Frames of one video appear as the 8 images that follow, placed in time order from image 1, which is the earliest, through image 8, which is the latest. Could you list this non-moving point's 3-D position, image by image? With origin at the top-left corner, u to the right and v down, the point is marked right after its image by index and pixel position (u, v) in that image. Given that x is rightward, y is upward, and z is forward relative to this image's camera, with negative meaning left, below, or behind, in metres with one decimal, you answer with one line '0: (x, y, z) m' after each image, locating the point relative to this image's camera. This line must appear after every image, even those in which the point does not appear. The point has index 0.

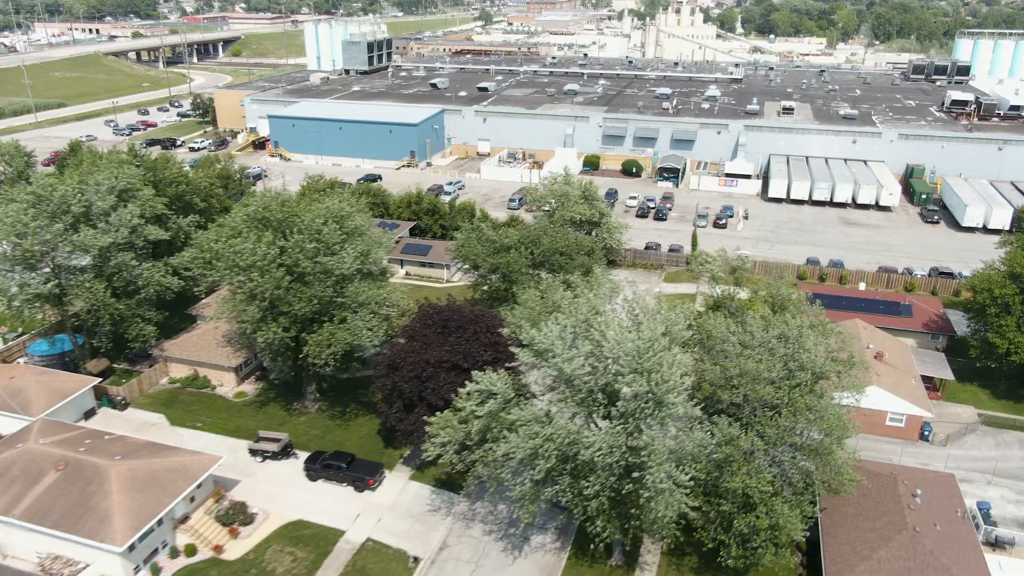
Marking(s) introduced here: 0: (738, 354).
0: (+5.5, -1.6, +18.8) m
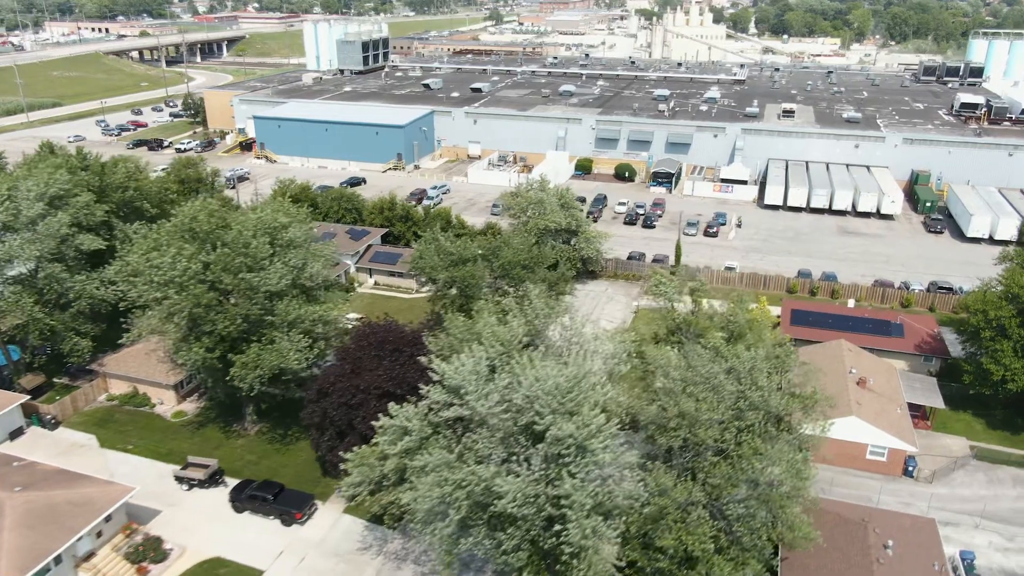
0: (+3.7, -2.2, +16.7) m
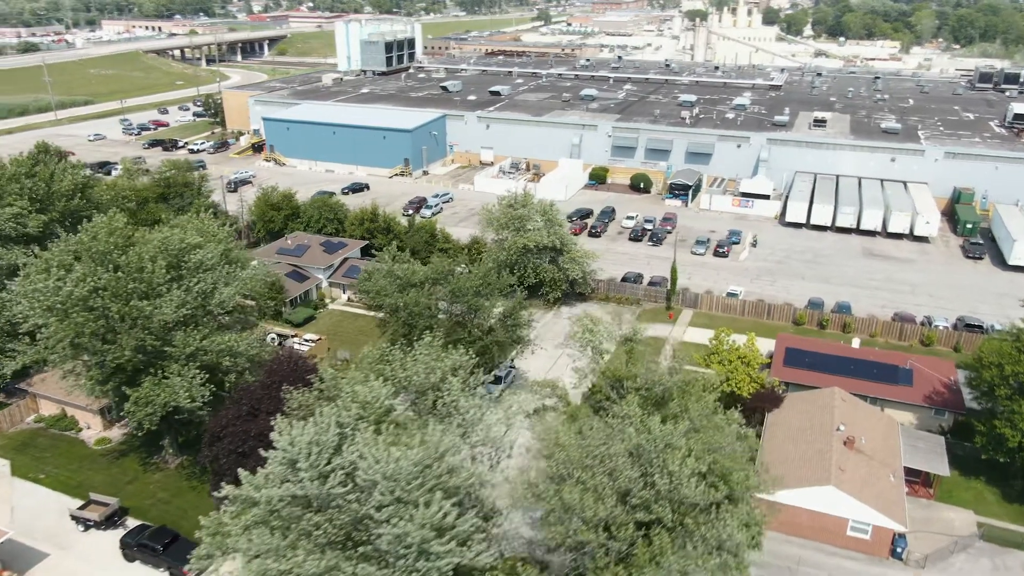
0: (+1.1, -3.3, +13.7) m
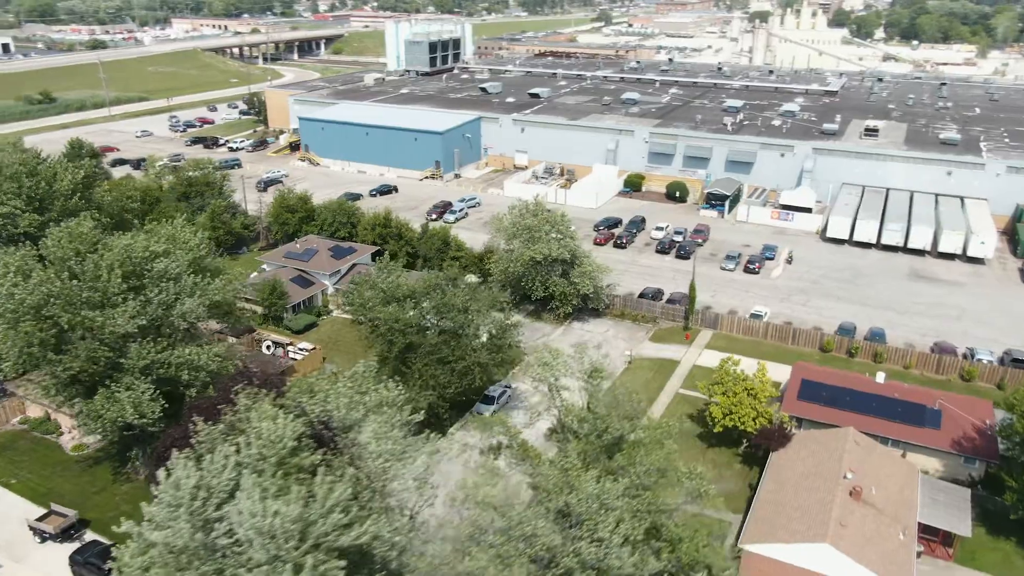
0: (-0.3, -3.8, +12.1) m
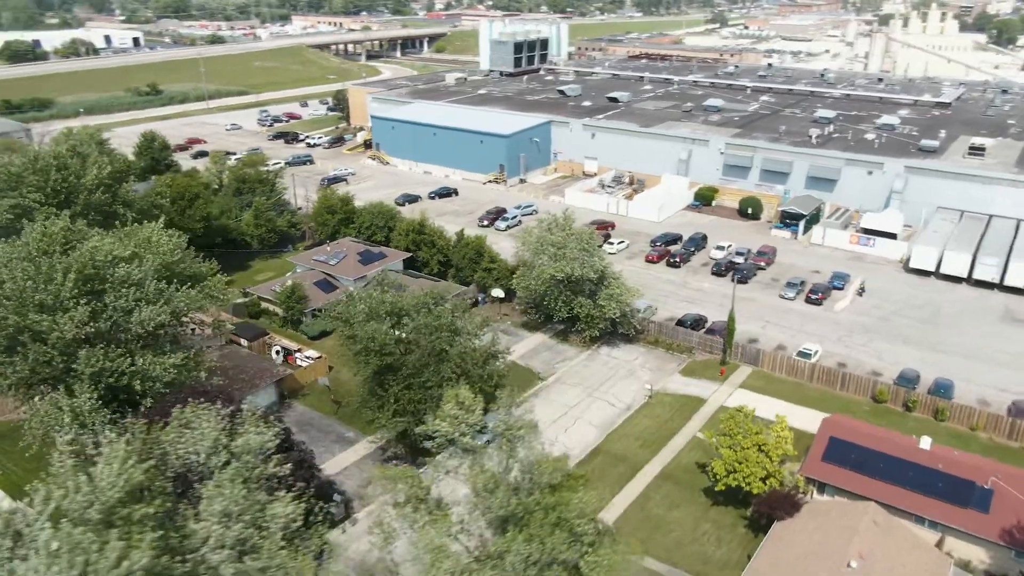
0: (-2.7, -4.5, +10.3) m
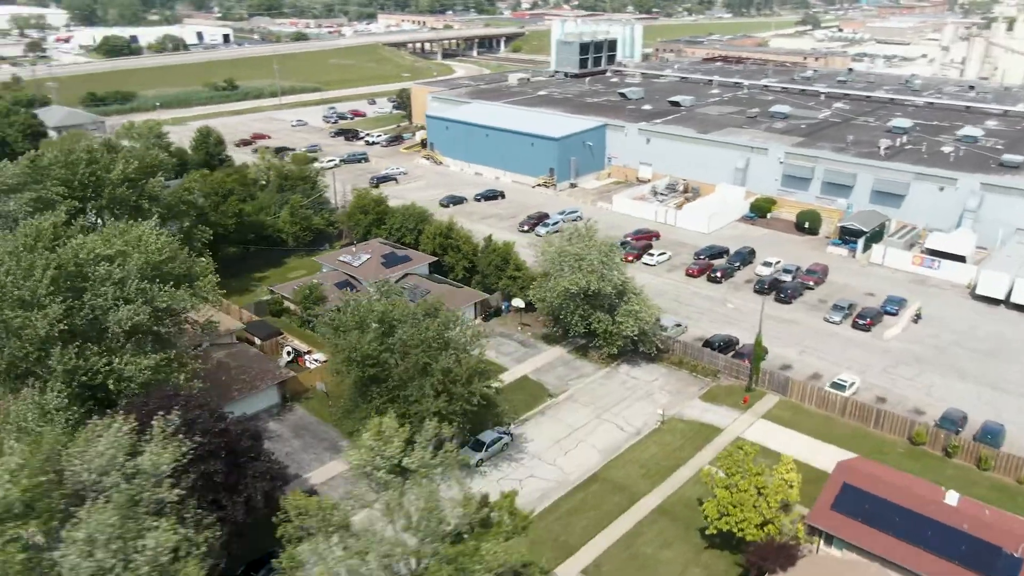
0: (-4.4, -4.8, +9.5) m
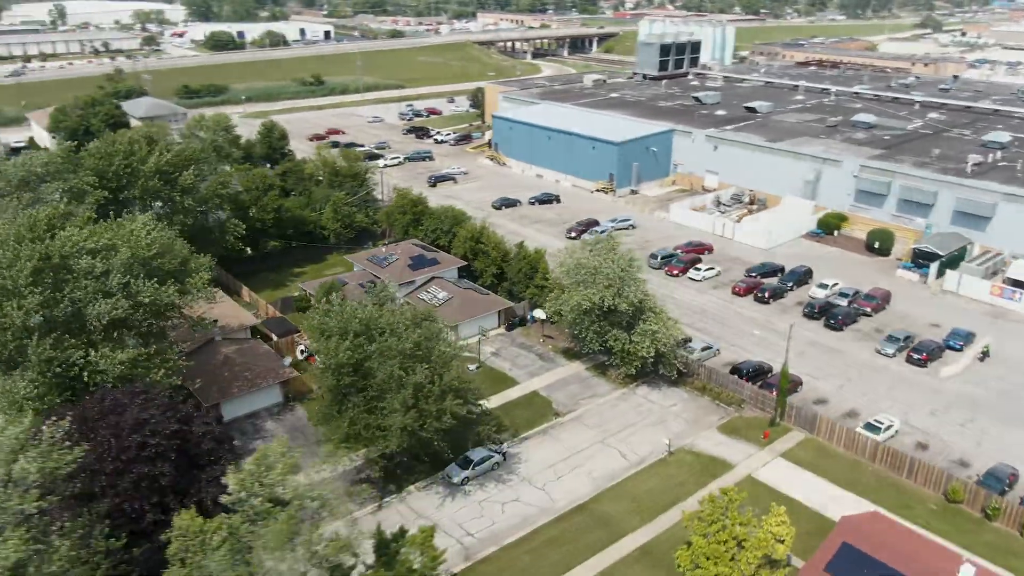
0: (-6.6, -4.9, +9.0) m
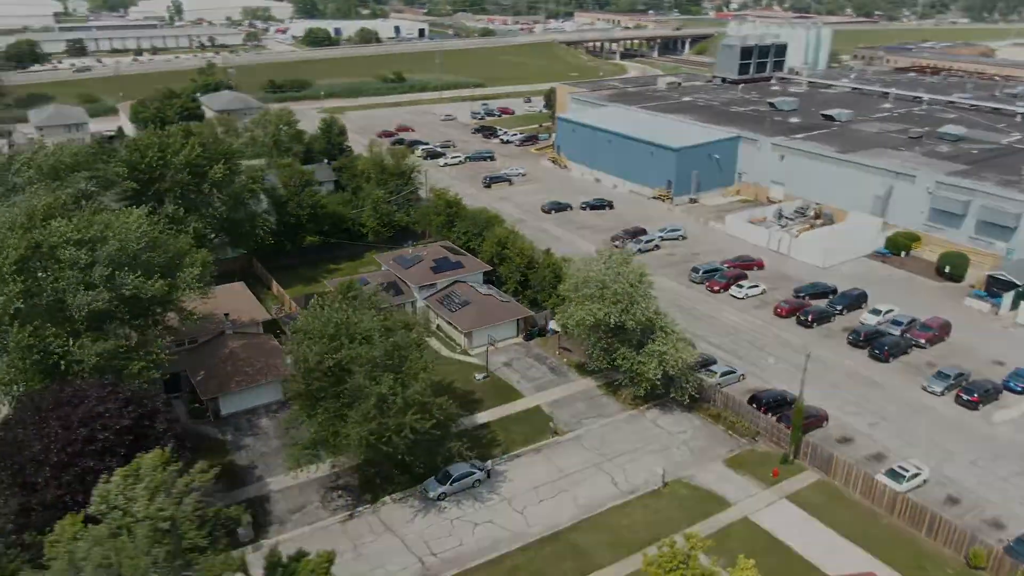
0: (-9.0, -4.8, +8.9) m
